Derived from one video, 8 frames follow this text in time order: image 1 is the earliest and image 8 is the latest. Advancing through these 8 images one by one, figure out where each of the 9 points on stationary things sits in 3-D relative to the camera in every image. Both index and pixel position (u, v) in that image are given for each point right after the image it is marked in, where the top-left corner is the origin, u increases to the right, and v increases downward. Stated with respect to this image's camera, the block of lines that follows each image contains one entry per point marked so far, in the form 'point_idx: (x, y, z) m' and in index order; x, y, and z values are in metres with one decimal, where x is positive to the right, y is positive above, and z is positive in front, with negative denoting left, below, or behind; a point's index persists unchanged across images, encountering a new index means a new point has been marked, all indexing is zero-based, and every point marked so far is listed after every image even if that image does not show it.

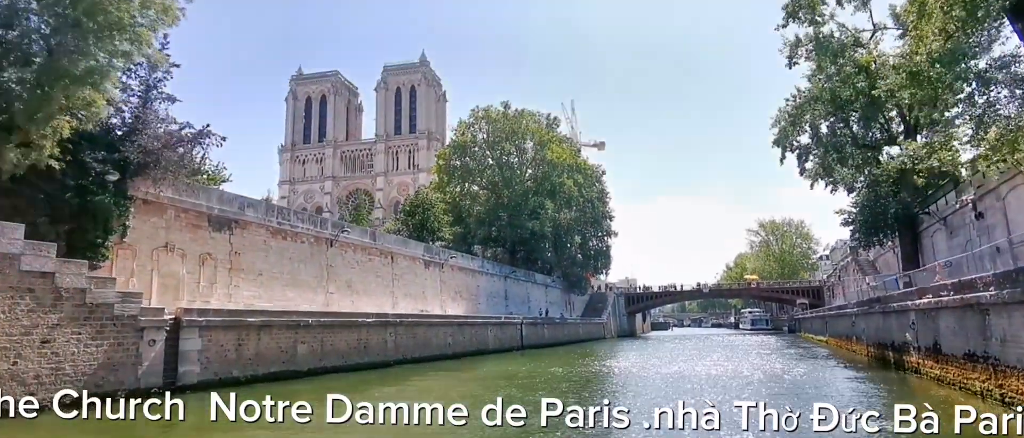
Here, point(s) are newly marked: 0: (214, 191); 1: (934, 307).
0: (-8.6, +0.8, +19.7) m
1: (+8.7, -1.8, +14.1) m
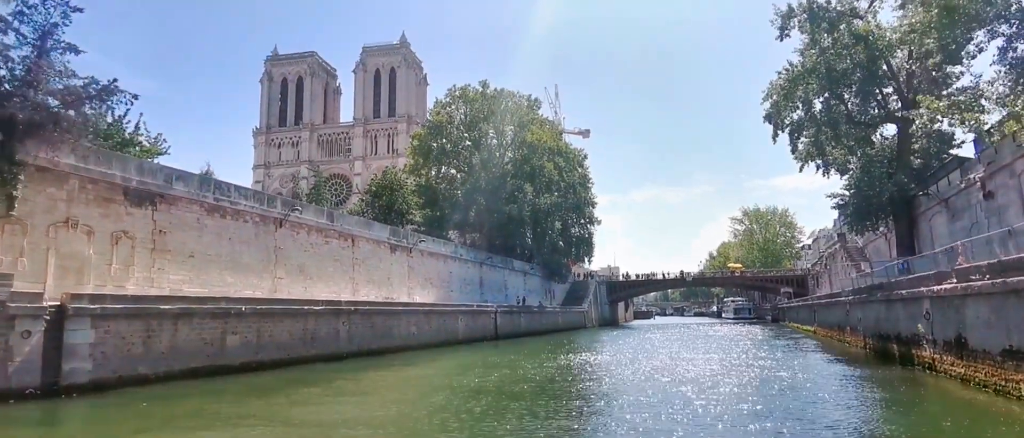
0: (-9.6, +1.5, +17.2) m
1: (+7.8, -1.3, +12.0) m
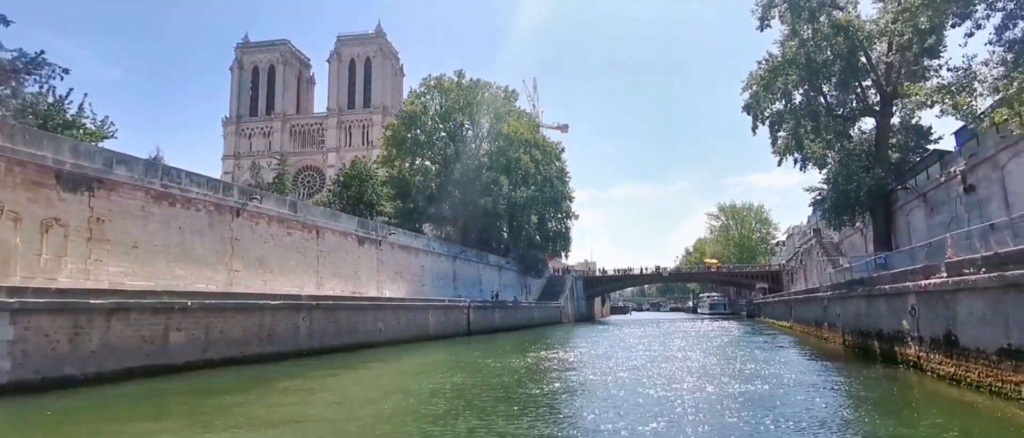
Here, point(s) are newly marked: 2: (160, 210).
0: (-10.4, +1.8, +15.9) m
1: (+7.2, -1.1, +11.3) m
2: (-9.8, +0.2, +19.0) m
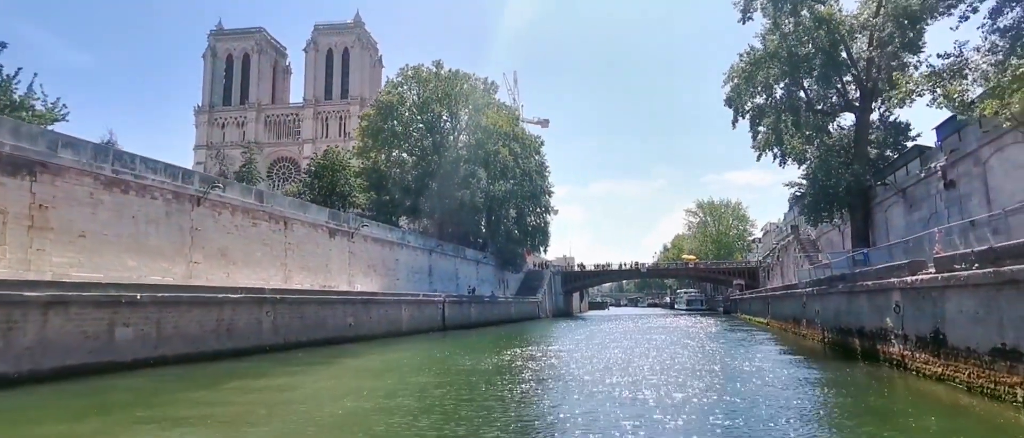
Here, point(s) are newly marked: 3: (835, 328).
0: (-11.0, +2.1, +14.9) m
1: (+6.7, -1.0, +10.8) m
2: (-10.5, +0.6, +17.9) m
3: (+8.6, -2.9, +18.1) m
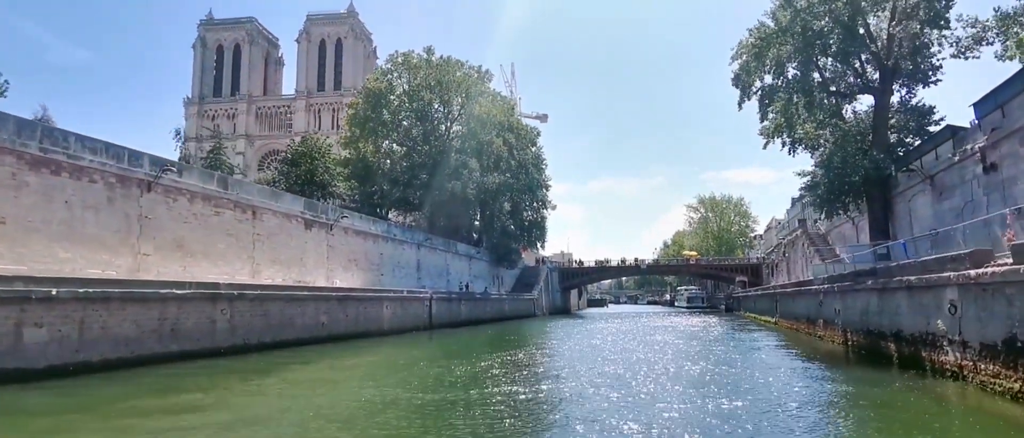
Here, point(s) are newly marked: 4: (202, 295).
0: (-11.4, +2.4, +12.7) m
1: (+6.3, -0.8, +8.6) m
2: (-10.9, +0.9, +15.7) m
3: (+8.2, -2.6, +15.9) m
4: (-7.9, -1.9, +17.4) m
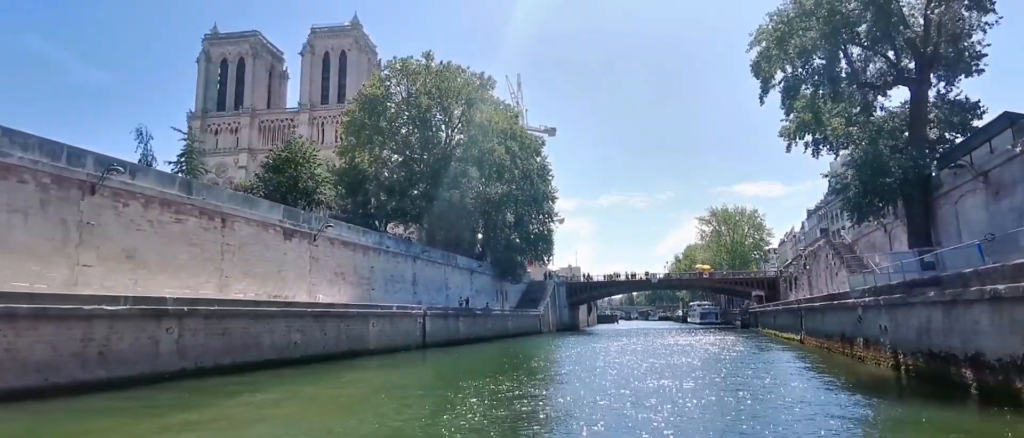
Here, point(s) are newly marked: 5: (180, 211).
0: (-11.7, +2.4, +10.4) m
1: (+5.9, -0.6, +6.0) m
2: (-11.1, +0.8, +13.4) m
3: (+8.0, -2.6, +13.3) m
4: (-8.1, -2.0, +15.0) m
5: (-9.8, +0.2, +20.2) m
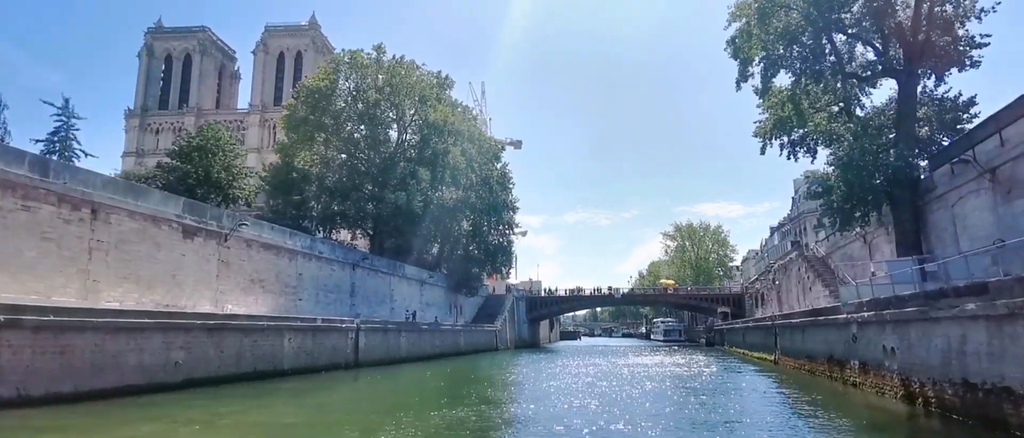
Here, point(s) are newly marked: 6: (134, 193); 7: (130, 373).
0: (-12.8, +3.0, +6.6) m
1: (+5.0, -0.2, +2.9) m
2: (-12.4, +1.3, +9.5) m
3: (+6.6, -2.5, +10.3) m
4: (-9.5, -1.6, +11.2) m
5: (-11.4, +0.5, +16.4) m
6: (-11.0, +0.8, +20.1) m
7: (-8.6, -3.4, +15.6) m
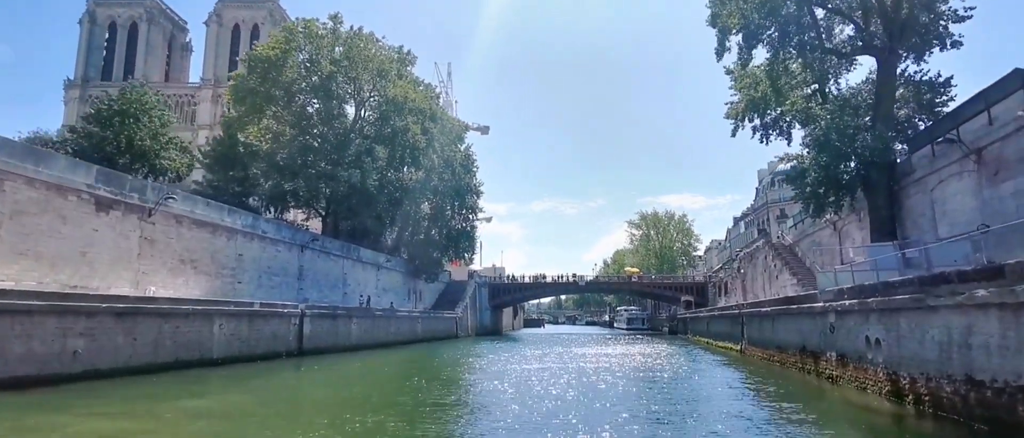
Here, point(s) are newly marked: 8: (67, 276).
0: (-13.3, +3.5, +4.2) m
1: (+4.6, 0.0, +1.5) m
2: (-13.1, +1.9, +7.3) m
3: (+5.8, -2.1, +9.0) m
4: (-10.3, -1.0, +9.1) m
5: (-12.5, +1.2, +14.1) m
6: (-12.2, +1.6, +17.9) m
7: (-9.7, -2.8, +13.6) m
8: (-11.8, -1.5, +18.7) m
